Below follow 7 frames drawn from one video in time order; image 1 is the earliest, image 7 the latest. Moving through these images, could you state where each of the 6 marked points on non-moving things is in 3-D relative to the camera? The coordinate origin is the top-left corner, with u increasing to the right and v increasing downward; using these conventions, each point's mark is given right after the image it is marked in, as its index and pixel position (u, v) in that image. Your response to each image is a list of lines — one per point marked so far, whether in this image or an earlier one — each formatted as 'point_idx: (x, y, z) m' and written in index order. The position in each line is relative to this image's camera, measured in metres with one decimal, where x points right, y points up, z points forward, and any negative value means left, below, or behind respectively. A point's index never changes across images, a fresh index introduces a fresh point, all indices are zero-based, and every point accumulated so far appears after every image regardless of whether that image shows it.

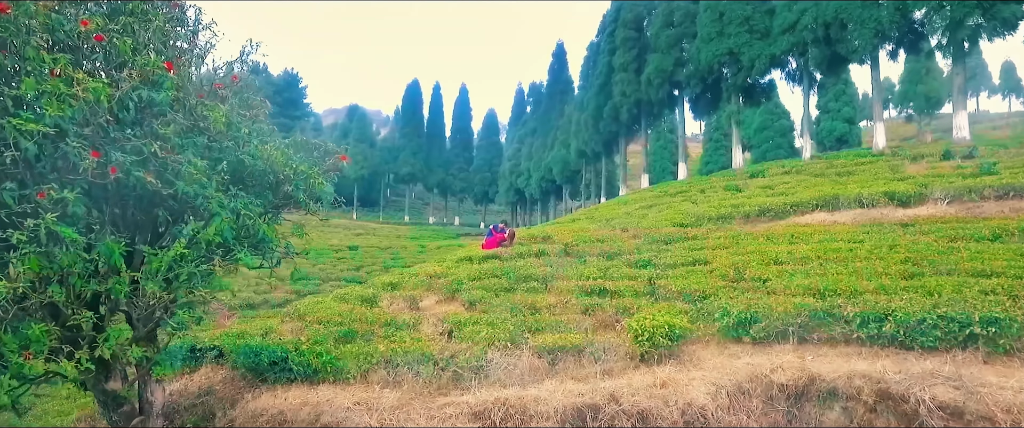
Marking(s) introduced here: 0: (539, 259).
0: (+0.6, -1.1, +14.4) m
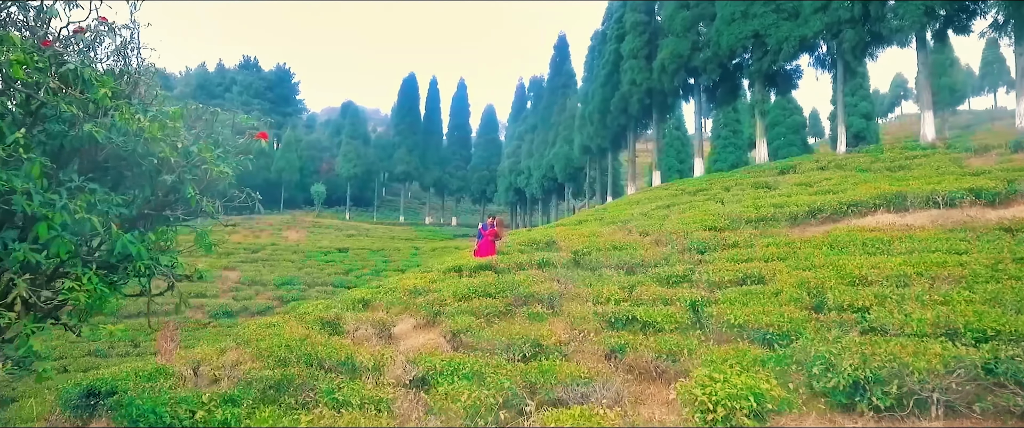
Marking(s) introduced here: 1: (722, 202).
0: (+0.6, -1.1, +11.7) m
1: (+5.8, +0.3, +17.2) m
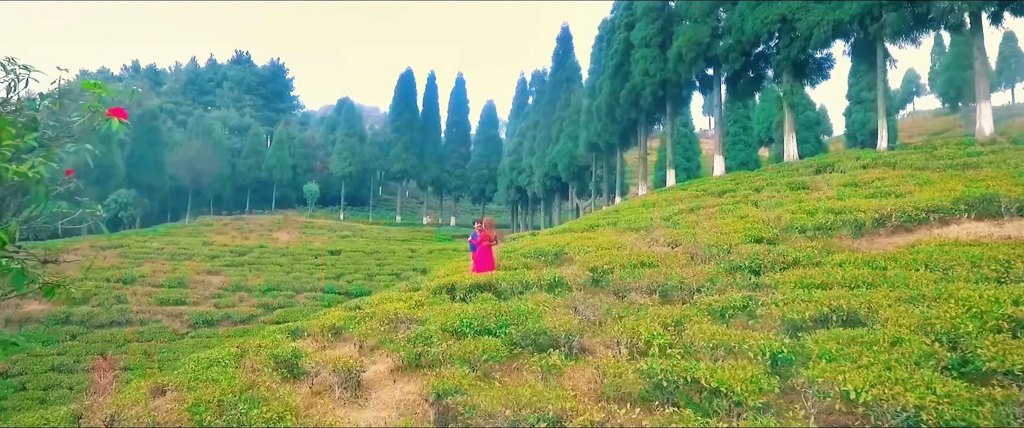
0: (+0.6, -1.2, +9.4) m
1: (+5.9, +0.2, +14.9) m
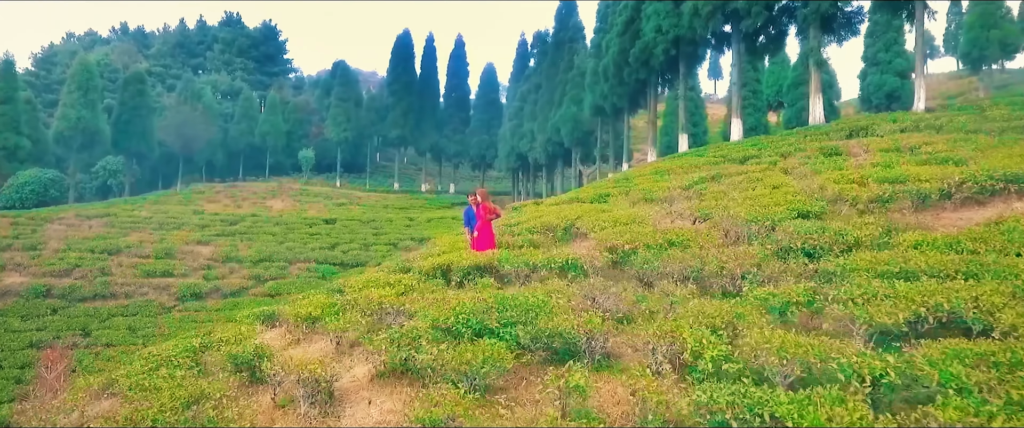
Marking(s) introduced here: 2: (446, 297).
0: (+0.7, -0.9, +7.9) m
1: (+6.0, +0.9, +13.3) m
2: (-0.8, -1.1, +8.0) m
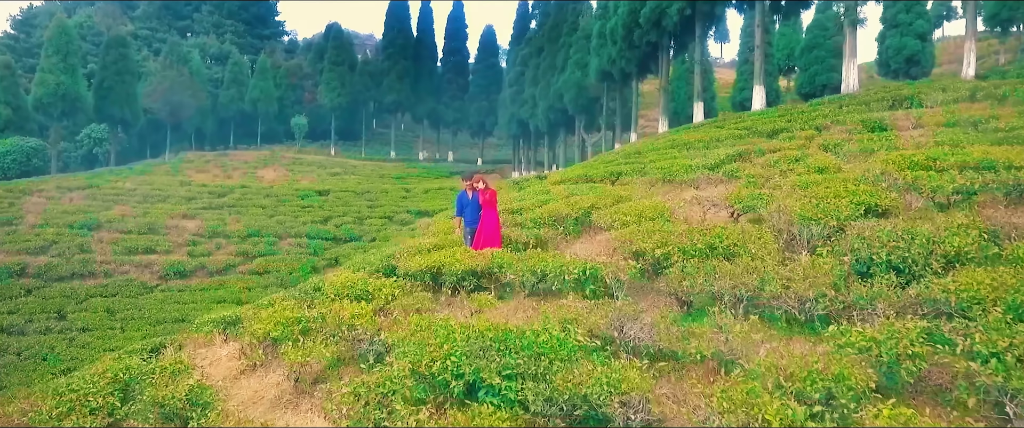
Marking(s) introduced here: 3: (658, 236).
0: (+0.8, -0.9, +6.3) m
1: (+6.0, +1.1, +11.6) m
2: (-0.8, -1.1, +6.4) m
3: (+1.8, -0.3, +7.6) m
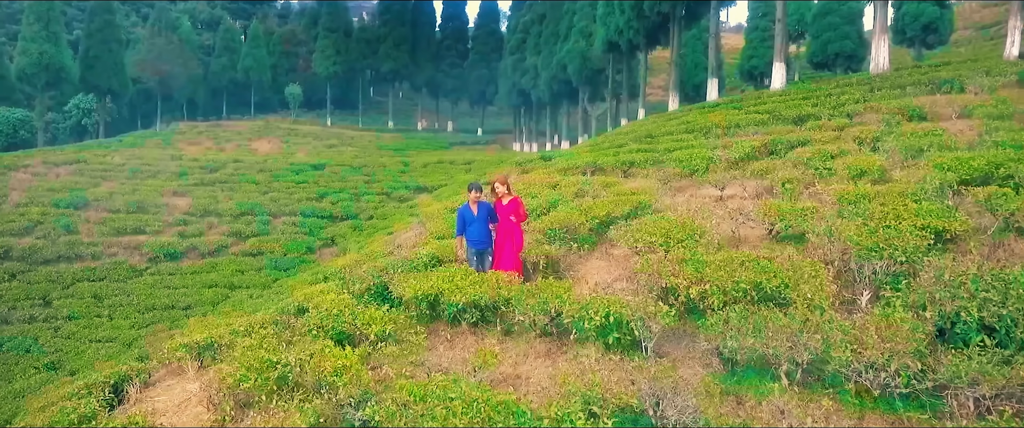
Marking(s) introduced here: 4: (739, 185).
0: (+0.9, -1.3, +5.2) m
1: (+6.1, +1.1, +10.4) m
2: (-0.7, -1.4, +5.3) m
3: (+1.9, -0.6, +6.6) m
4: (+3.6, +0.5, +10.2) m
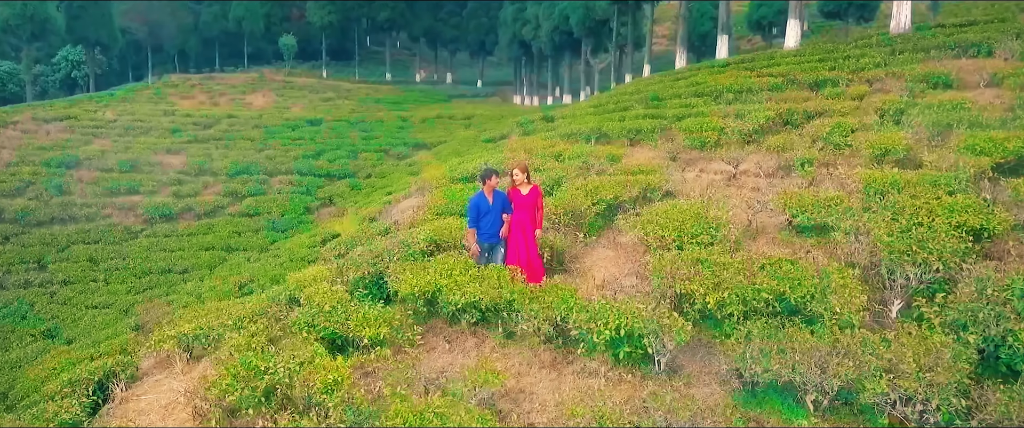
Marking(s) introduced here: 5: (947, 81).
0: (+0.9, -1.3, +4.8) m
1: (+6.1, +1.4, +9.8) m
2: (-0.7, -1.5, +4.9) m
3: (+1.9, -0.5, +6.1) m
4: (+3.7, +0.8, +9.6) m
5: (+8.0, +2.4, +11.5) m
